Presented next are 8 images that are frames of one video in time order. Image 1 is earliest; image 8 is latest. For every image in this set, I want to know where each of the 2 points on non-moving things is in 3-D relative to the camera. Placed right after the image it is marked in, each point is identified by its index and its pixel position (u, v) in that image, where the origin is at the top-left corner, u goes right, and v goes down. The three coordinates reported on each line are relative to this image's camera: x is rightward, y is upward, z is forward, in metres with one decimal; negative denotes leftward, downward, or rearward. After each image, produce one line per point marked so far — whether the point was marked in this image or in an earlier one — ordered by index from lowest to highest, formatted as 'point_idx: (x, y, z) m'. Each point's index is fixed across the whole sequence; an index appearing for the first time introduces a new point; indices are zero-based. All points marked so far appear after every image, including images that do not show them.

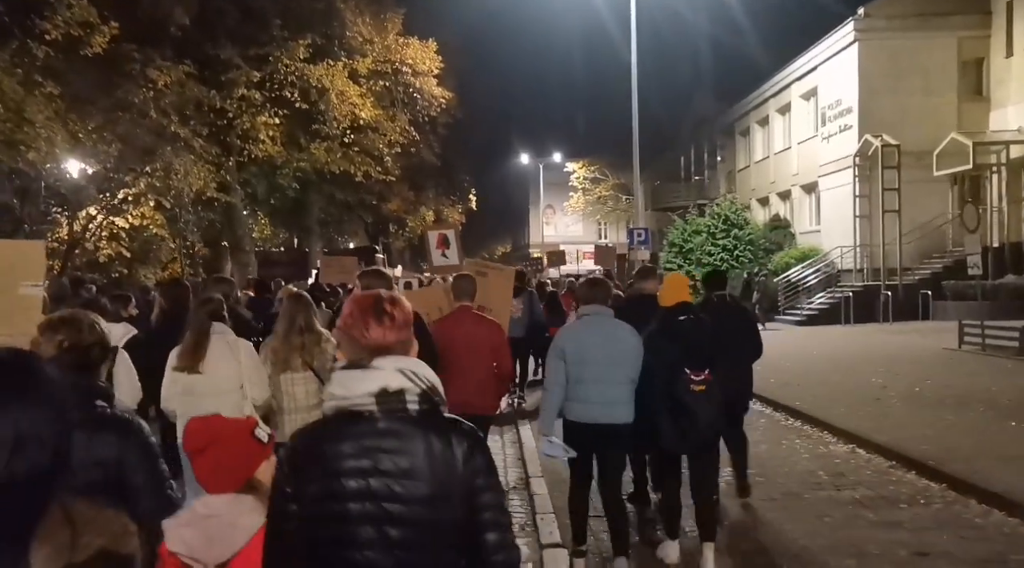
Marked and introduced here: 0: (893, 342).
0: (+6.8, -1.0, +17.6) m
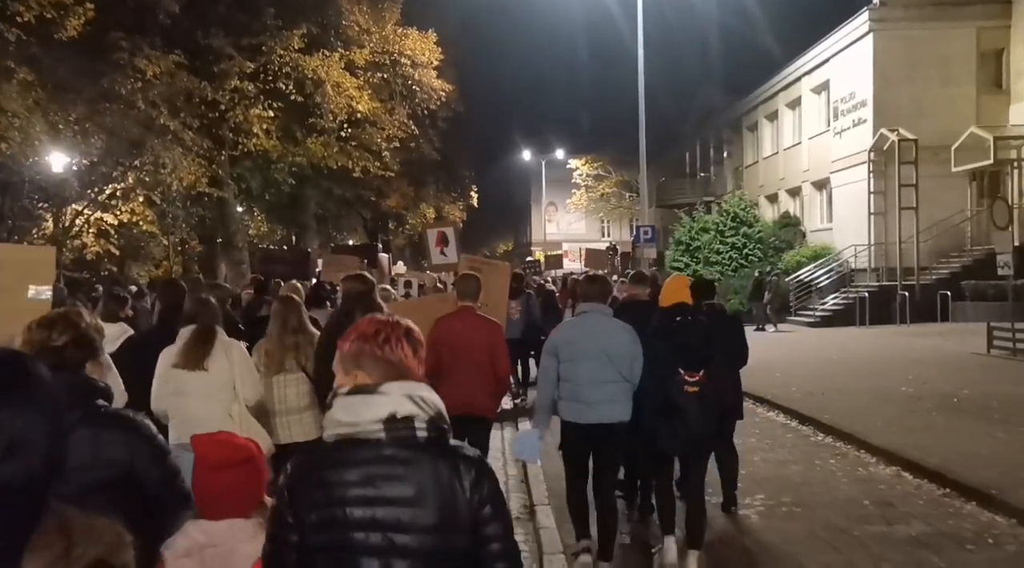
0: (+6.8, -1.0, +16.8) m
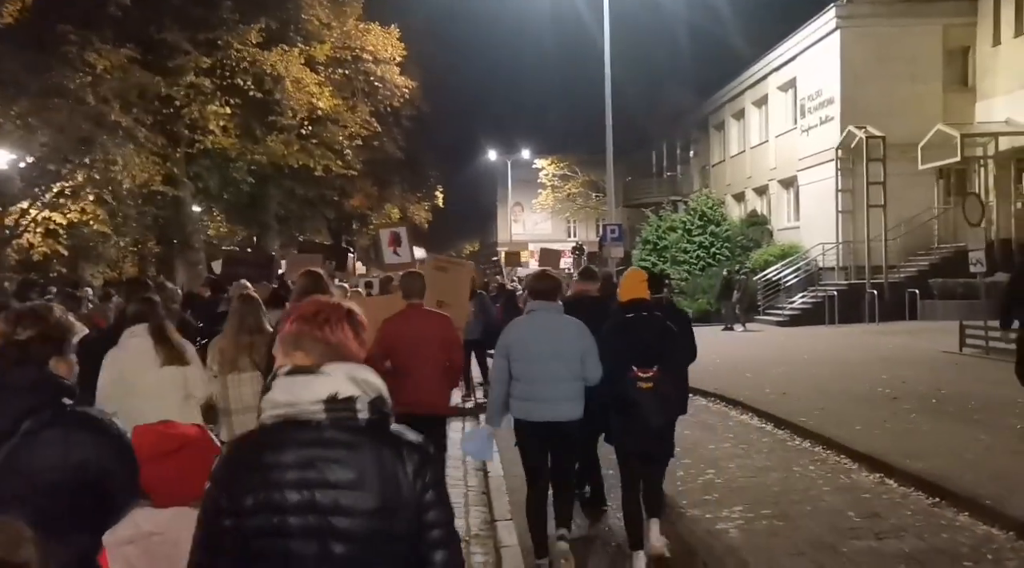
0: (+6.2, -1.0, +16.5) m
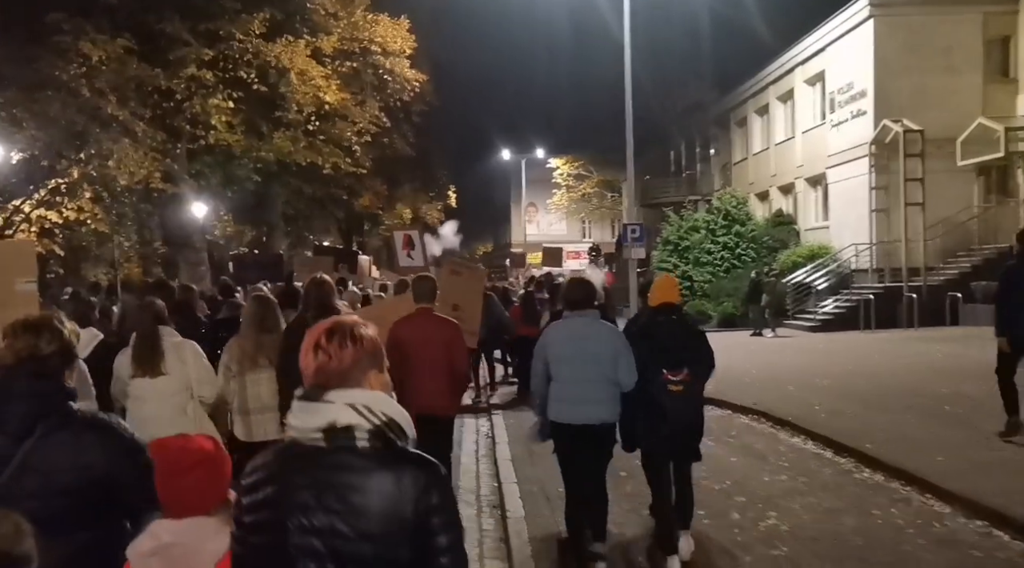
0: (+6.5, -1.0, +15.3) m
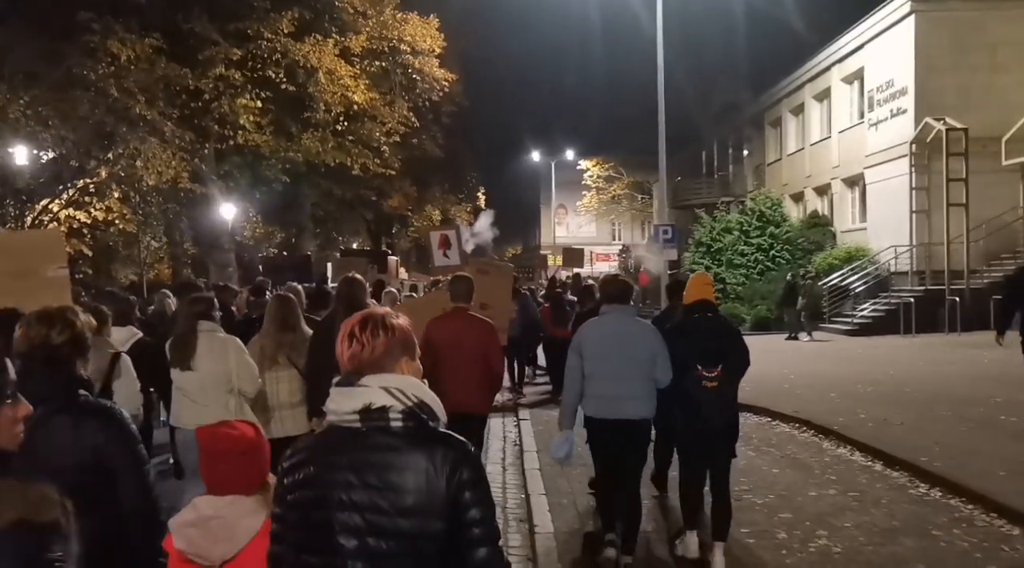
0: (+6.9, -1.1, +14.8) m
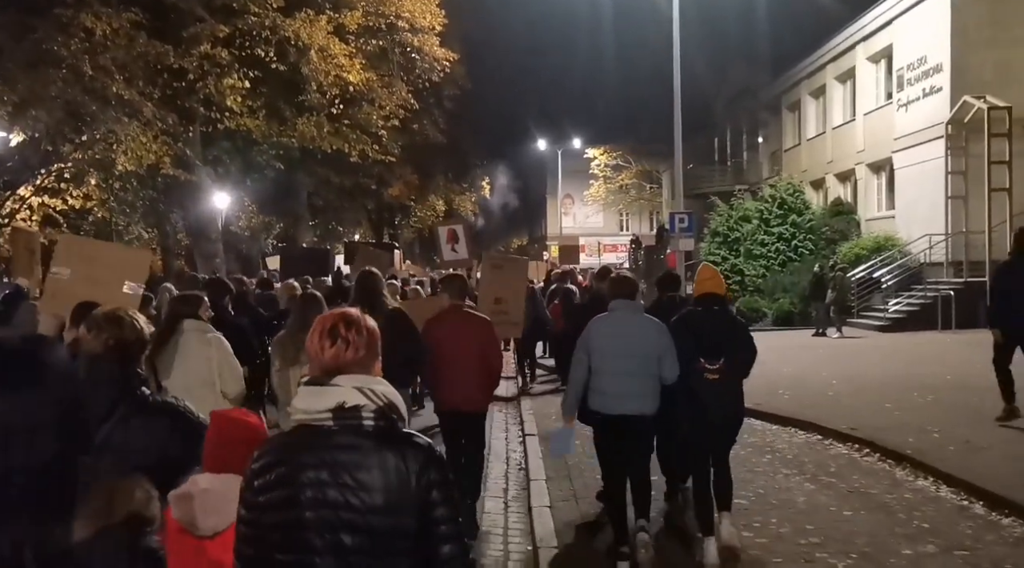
0: (+7.0, -1.0, +13.3) m
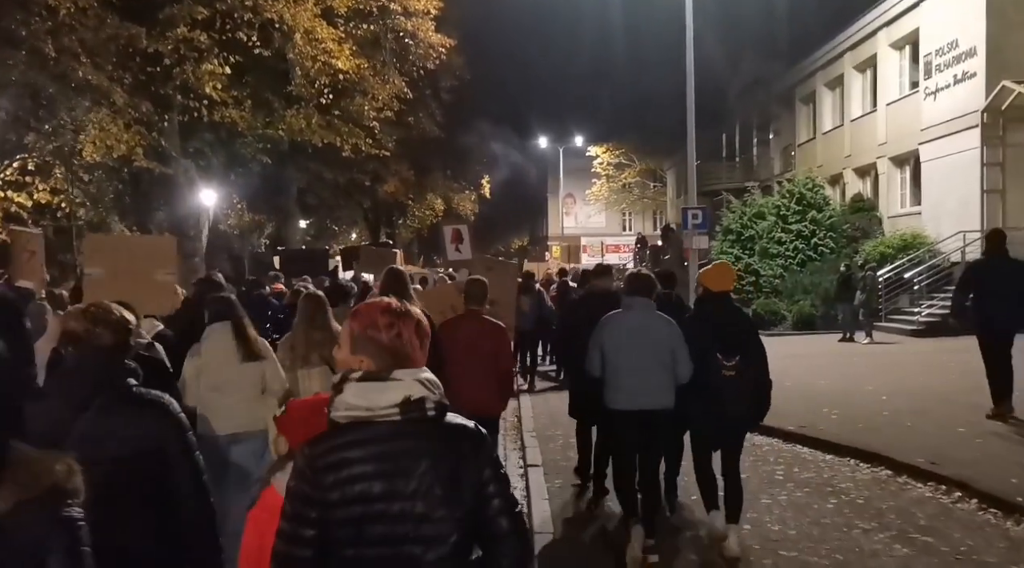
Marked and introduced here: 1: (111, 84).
0: (+7.0, -1.0, +11.8) m
1: (-7.1, +3.6, +17.9) m
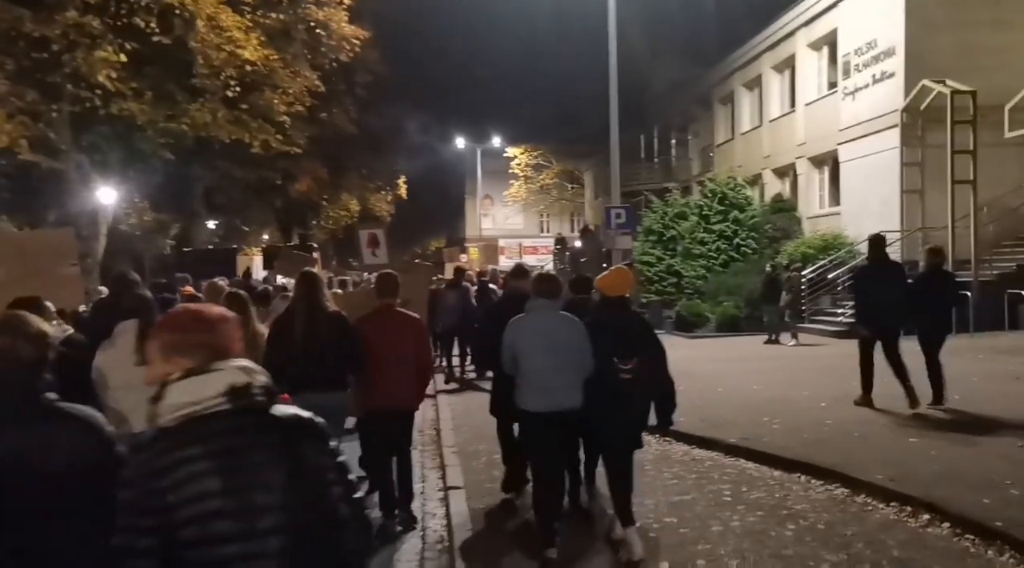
0: (+6.0, -1.0, +11.6) m
1: (-8.5, +3.5, +16.5) m
